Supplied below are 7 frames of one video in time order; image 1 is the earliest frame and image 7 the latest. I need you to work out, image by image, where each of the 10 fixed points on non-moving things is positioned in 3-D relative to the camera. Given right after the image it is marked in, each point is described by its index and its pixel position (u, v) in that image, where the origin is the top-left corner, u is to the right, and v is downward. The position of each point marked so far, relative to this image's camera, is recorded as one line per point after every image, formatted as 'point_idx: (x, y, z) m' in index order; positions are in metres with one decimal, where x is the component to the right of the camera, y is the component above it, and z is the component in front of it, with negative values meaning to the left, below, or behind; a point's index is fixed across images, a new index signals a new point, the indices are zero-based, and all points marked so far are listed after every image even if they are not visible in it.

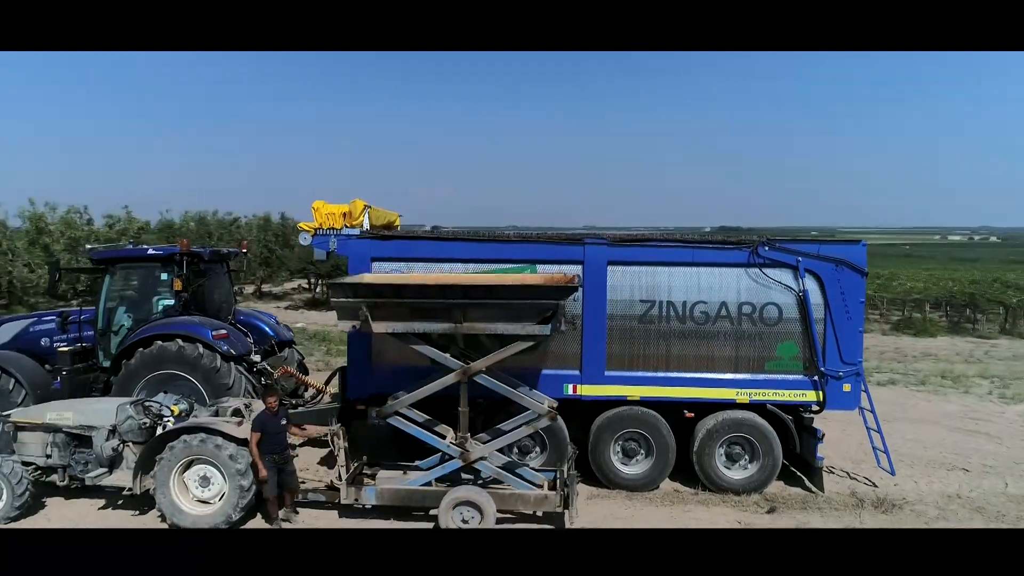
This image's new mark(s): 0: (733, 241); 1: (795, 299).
0: (+2.2, +0.5, +6.5) m
1: (+2.8, -0.1, +6.5) m
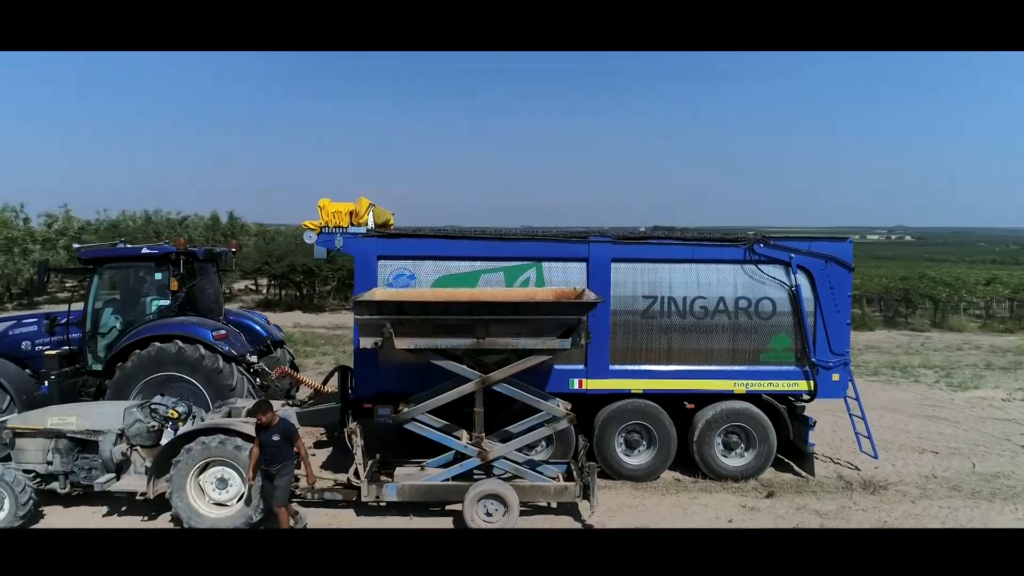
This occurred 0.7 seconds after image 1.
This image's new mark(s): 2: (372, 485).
0: (+2.3, +0.5, +6.8) m
1: (+2.8, 0.0, +6.8) m
2: (-1.2, -1.6, +5.5) m
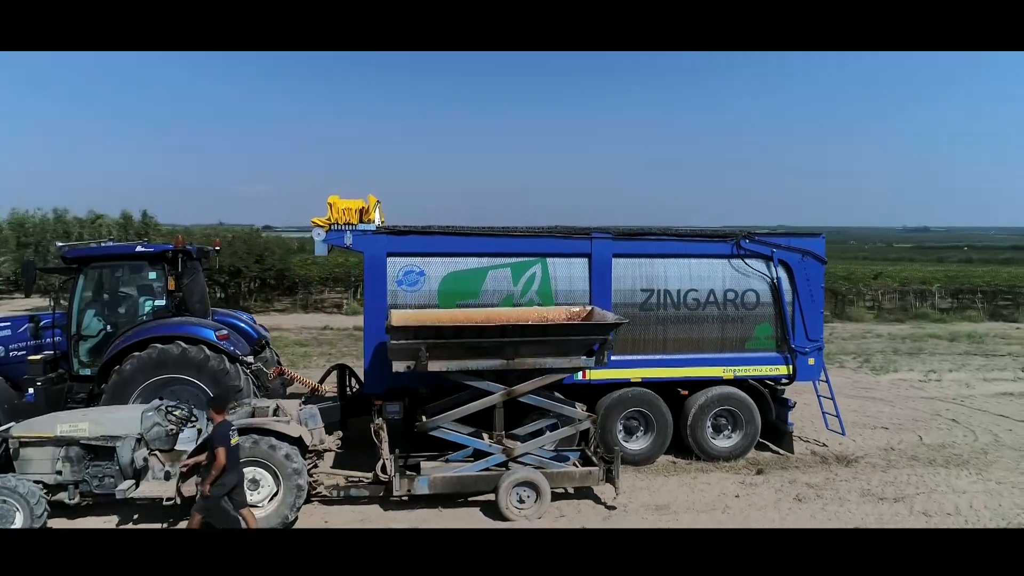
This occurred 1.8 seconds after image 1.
0: (+2.3, +0.6, +7.3) m
1: (+2.9, +0.1, +7.3) m
2: (-0.9, -1.6, +5.5) m
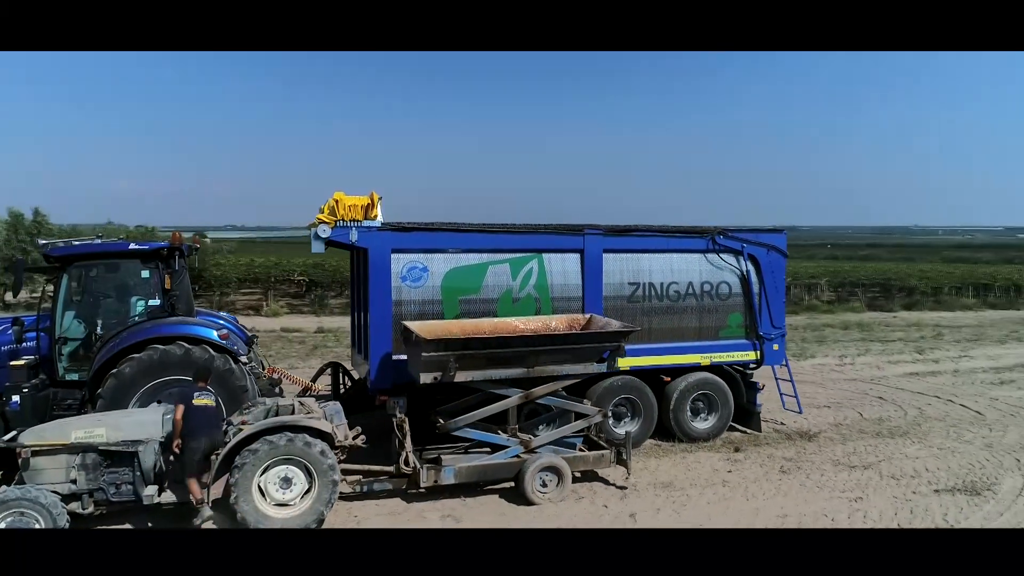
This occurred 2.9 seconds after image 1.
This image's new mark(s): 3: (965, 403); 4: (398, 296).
0: (+2.2, +0.7, +7.8) m
1: (+2.7, +0.1, +7.9) m
2: (-0.7, -1.6, +5.6) m
3: (+7.2, -1.8, +10.4) m
4: (-1.1, -0.1, +6.6) m
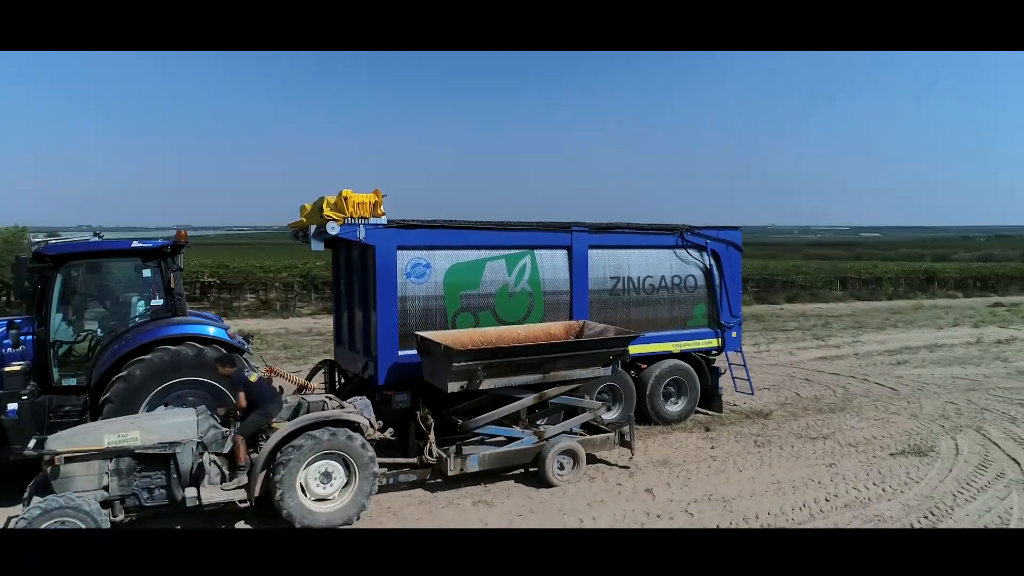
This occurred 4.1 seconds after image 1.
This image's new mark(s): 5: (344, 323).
0: (+2.0, +0.8, +8.4) m
1: (+2.5, +0.2, +8.6) m
2: (-0.5, -1.5, +5.8) m
3: (+6.5, -1.7, +11.7) m
4: (-1.1, 0.0, +6.7) m
5: (-2.0, -0.4, +7.8) m
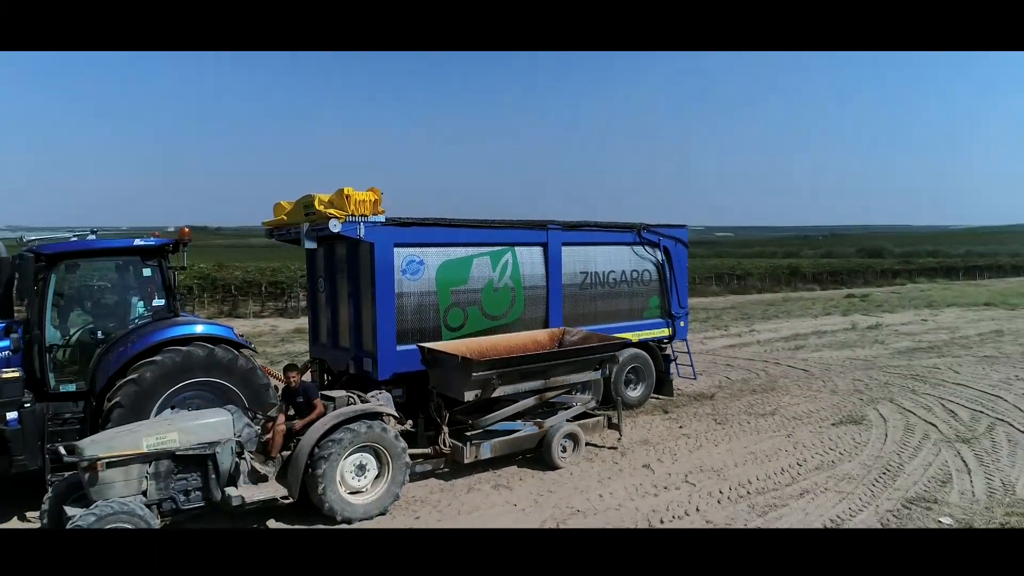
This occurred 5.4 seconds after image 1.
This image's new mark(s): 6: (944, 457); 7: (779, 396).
0: (+1.6, +0.8, +9.0) m
1: (+2.1, +0.3, +9.4) m
2: (-0.4, -1.5, +6.0) m
3: (+5.5, -1.5, +13.1) m
4: (-1.2, 0.0, +6.8) m
5: (-2.2, -0.4, +7.8) m
6: (+4.1, -1.6, +6.3) m
7: (+3.9, -1.6, +9.7) m
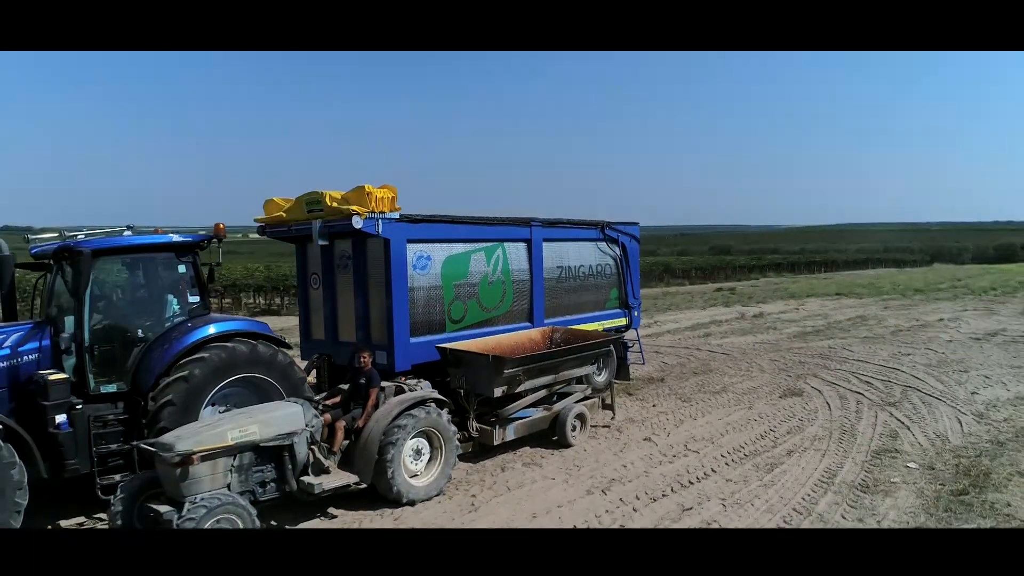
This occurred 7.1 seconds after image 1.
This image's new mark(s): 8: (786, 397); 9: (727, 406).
0: (+1.2, +0.9, +9.7) m
1: (+1.6, +0.4, +10.2) m
2: (-0.2, -1.4, +6.4) m
3: (+4.3, -1.4, +14.5) m
4: (-1.1, 0.0, +7.0) m
5: (-2.3, -0.3, +7.8) m
6: (+4.2, -1.5, +7.6) m
7: (+3.4, -1.5, +10.9) m
8: (+3.7, -1.5, +8.9) m
9: (+2.8, -1.5, +8.5) m
